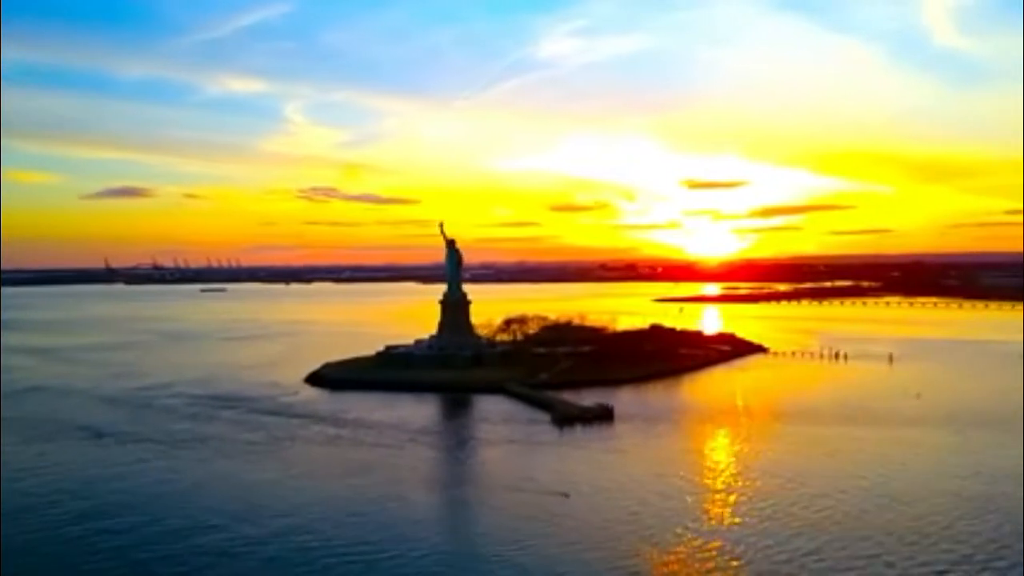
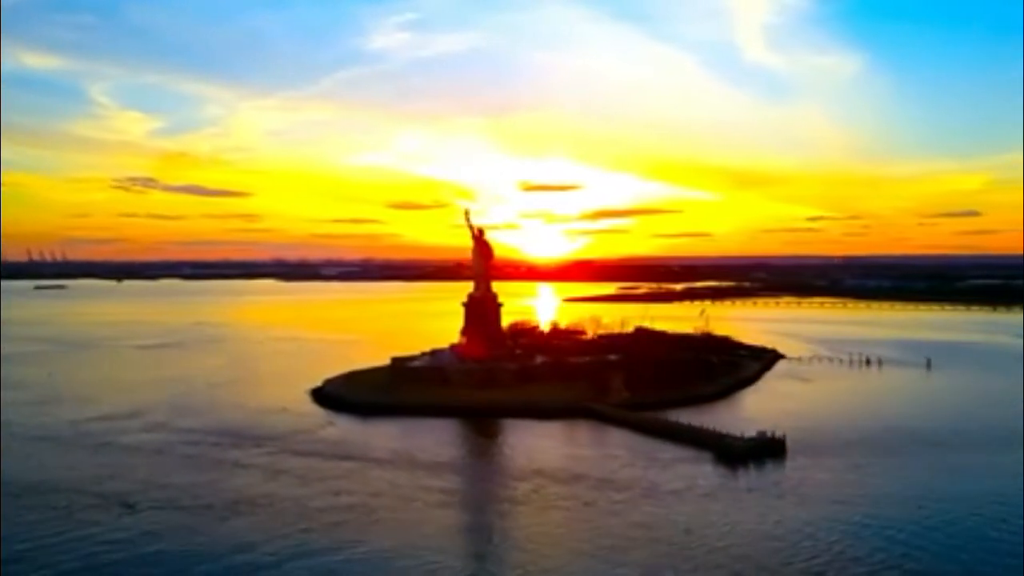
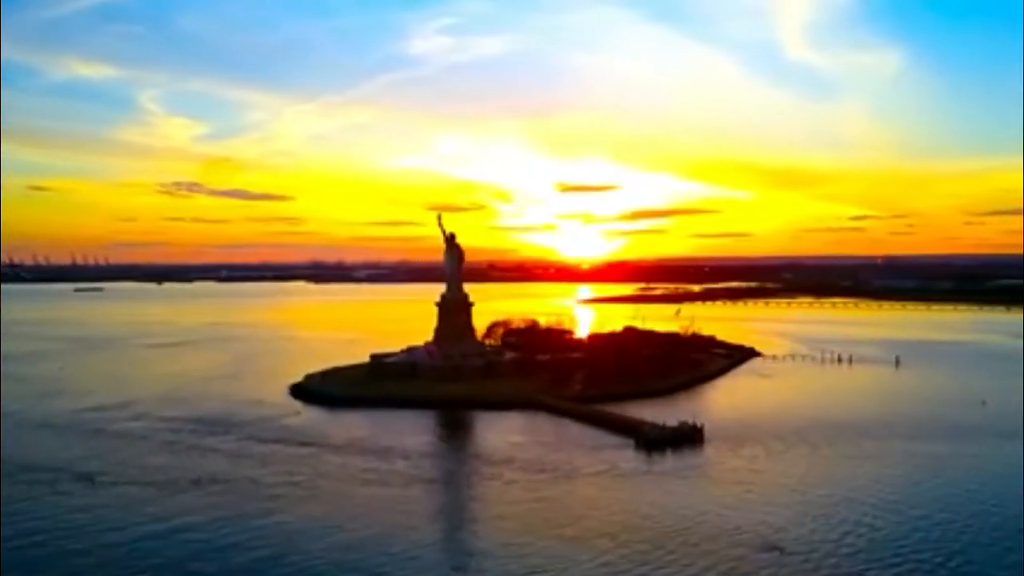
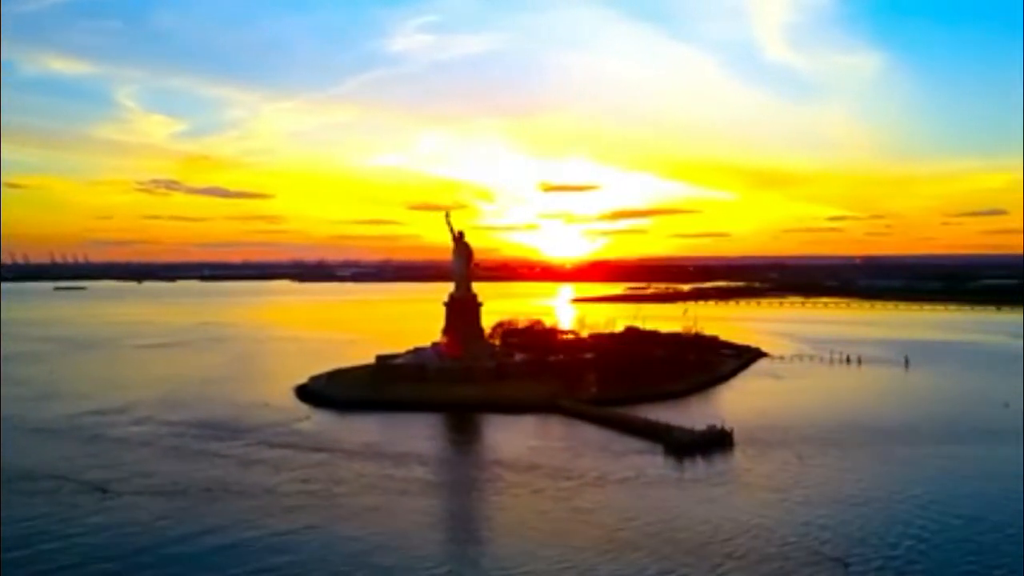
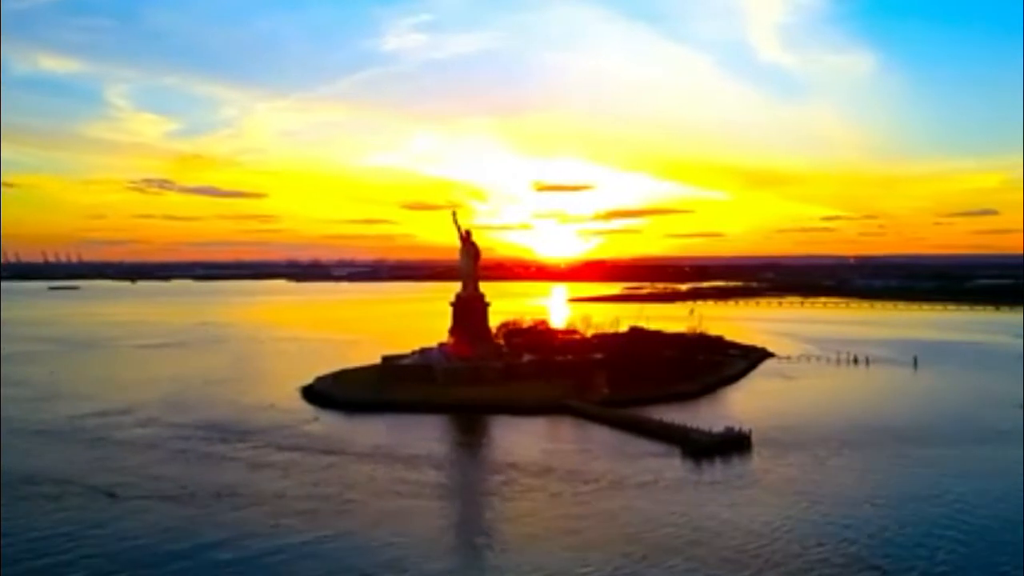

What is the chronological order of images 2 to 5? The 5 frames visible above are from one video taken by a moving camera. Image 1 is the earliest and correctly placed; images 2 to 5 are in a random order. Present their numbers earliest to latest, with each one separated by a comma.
3, 4, 5, 2
